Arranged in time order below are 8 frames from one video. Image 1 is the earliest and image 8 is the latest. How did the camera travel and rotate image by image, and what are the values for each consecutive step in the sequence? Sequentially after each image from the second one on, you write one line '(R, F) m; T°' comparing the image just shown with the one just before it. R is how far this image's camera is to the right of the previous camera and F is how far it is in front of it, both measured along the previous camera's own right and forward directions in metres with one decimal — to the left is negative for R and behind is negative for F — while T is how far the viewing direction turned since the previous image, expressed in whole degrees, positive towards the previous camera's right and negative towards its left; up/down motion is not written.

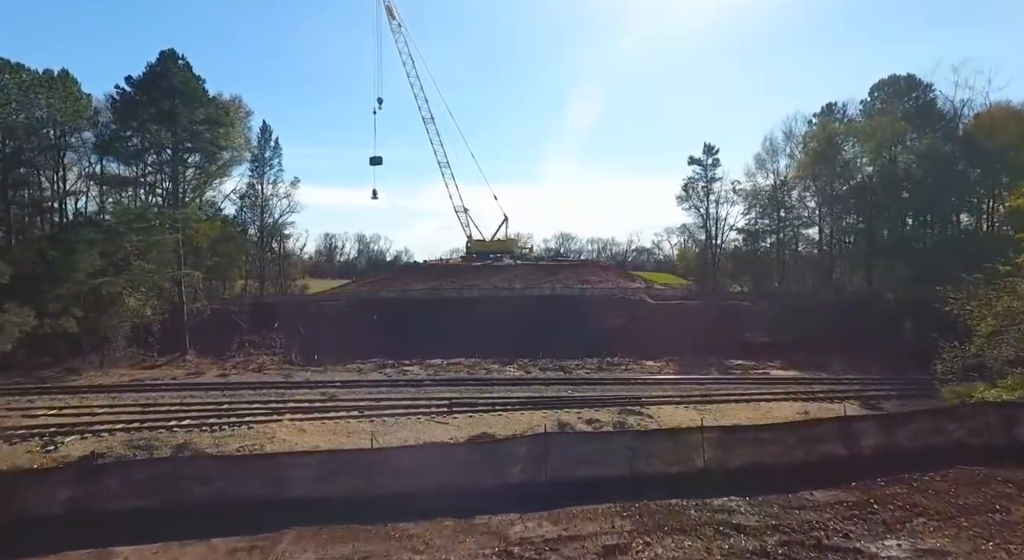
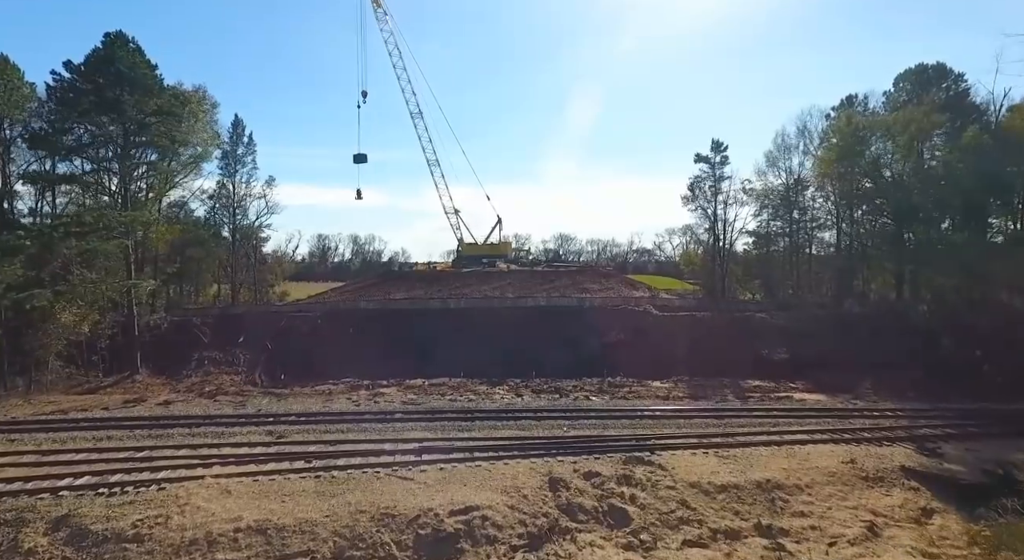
(+0.5, +3.3) m; 0°
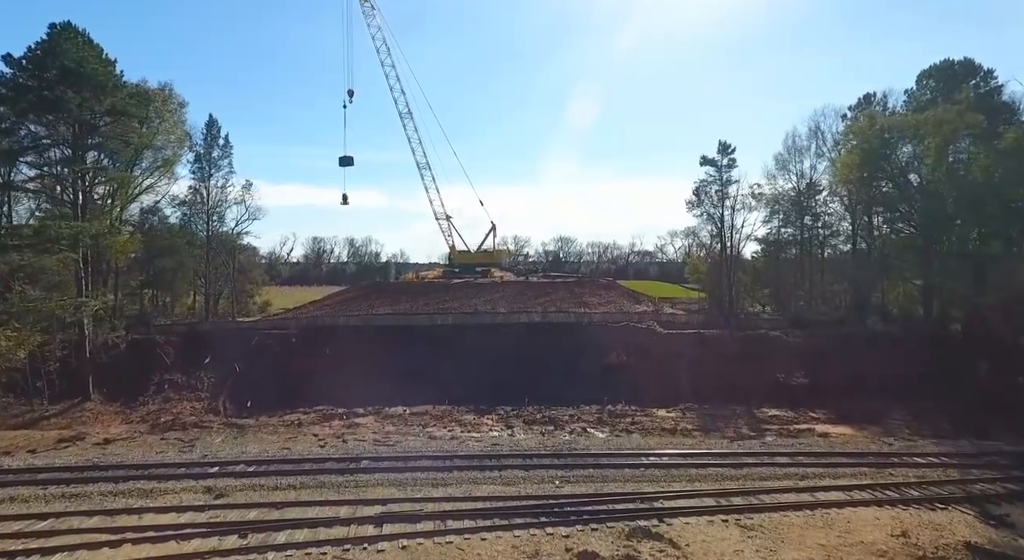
(+0.5, +2.6) m; 0°
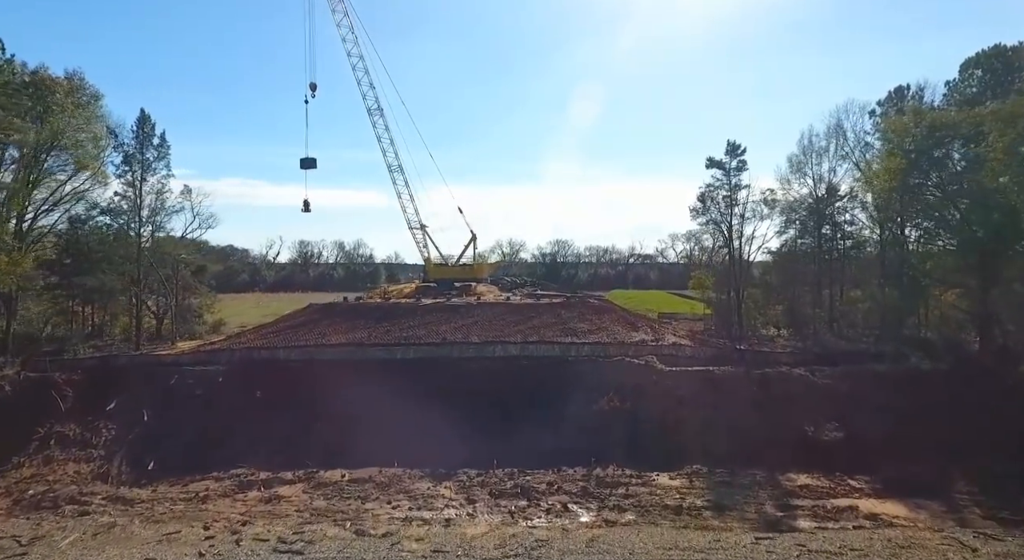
(+1.2, +4.8) m; 0°
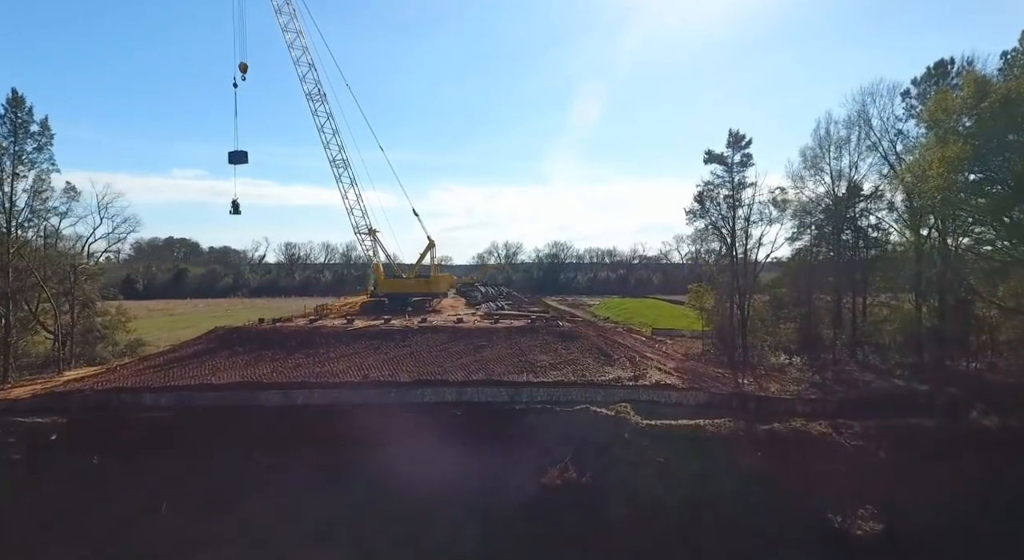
(+2.6, +5.8) m; -1°
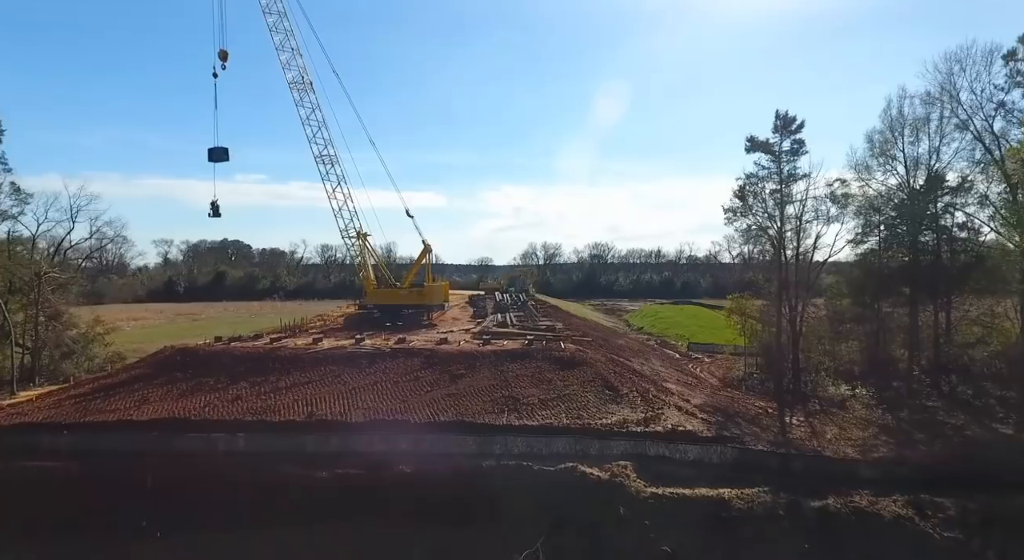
(+2.2, +4.4) m; -5°
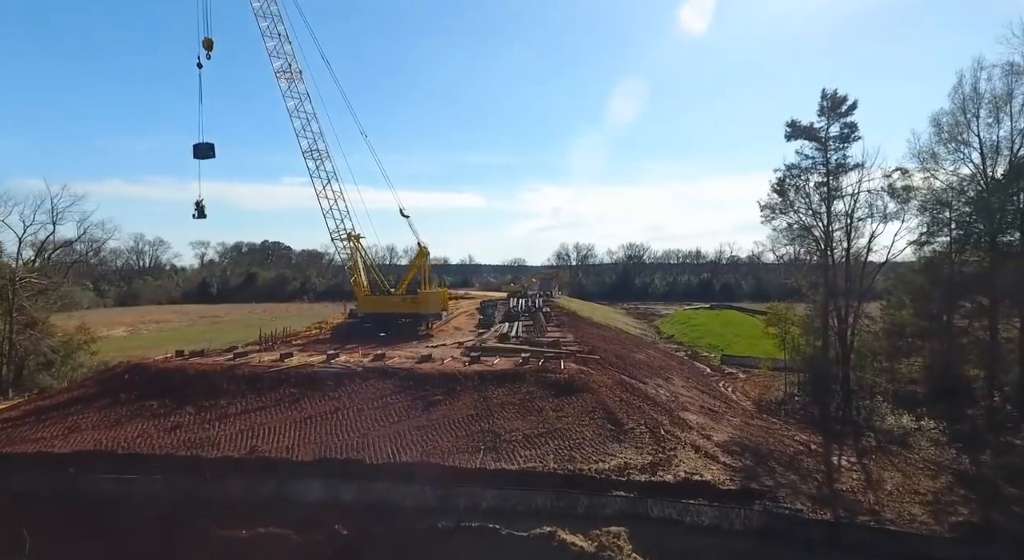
(+1.6, +3.2) m; -4°
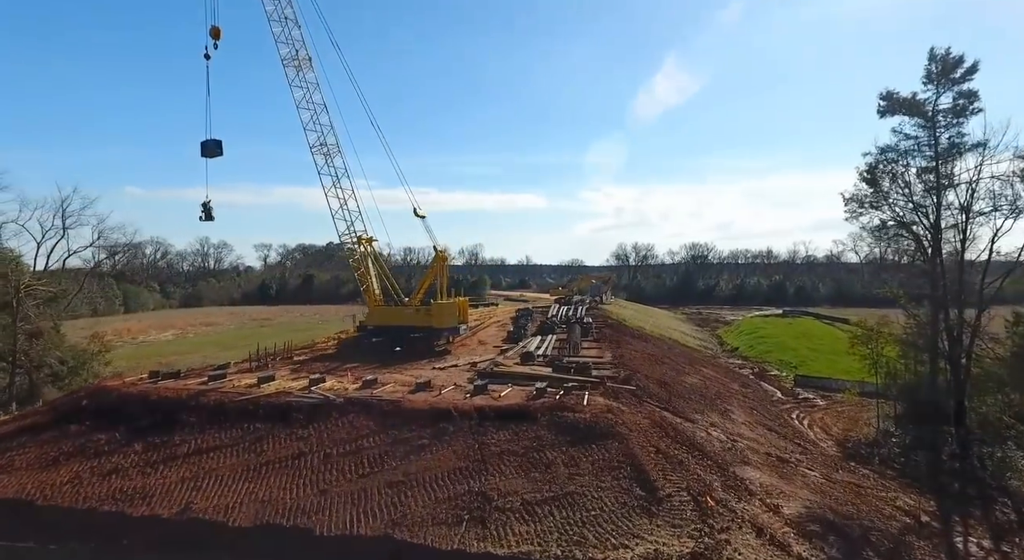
(+1.4, +3.7) m; -6°
